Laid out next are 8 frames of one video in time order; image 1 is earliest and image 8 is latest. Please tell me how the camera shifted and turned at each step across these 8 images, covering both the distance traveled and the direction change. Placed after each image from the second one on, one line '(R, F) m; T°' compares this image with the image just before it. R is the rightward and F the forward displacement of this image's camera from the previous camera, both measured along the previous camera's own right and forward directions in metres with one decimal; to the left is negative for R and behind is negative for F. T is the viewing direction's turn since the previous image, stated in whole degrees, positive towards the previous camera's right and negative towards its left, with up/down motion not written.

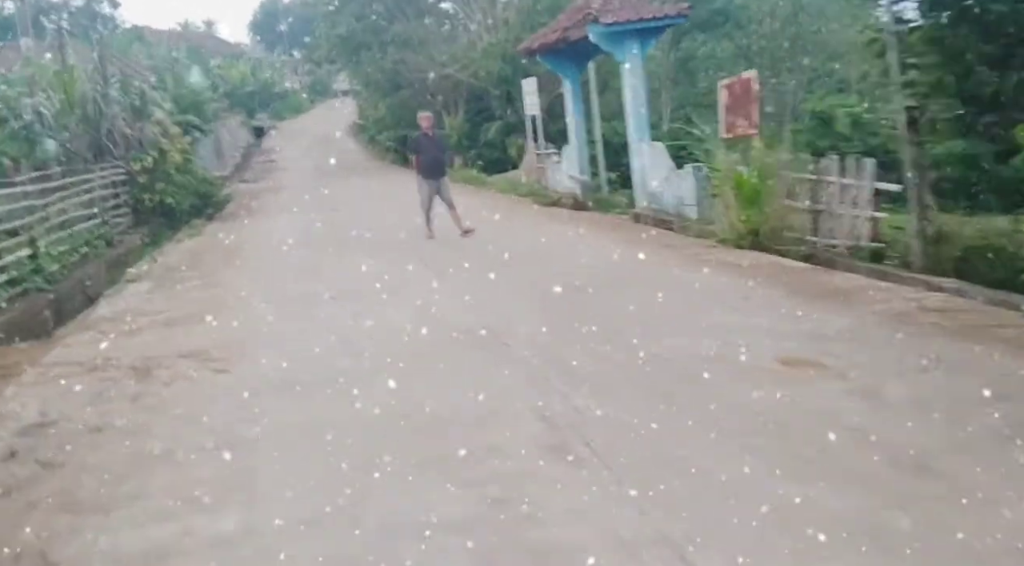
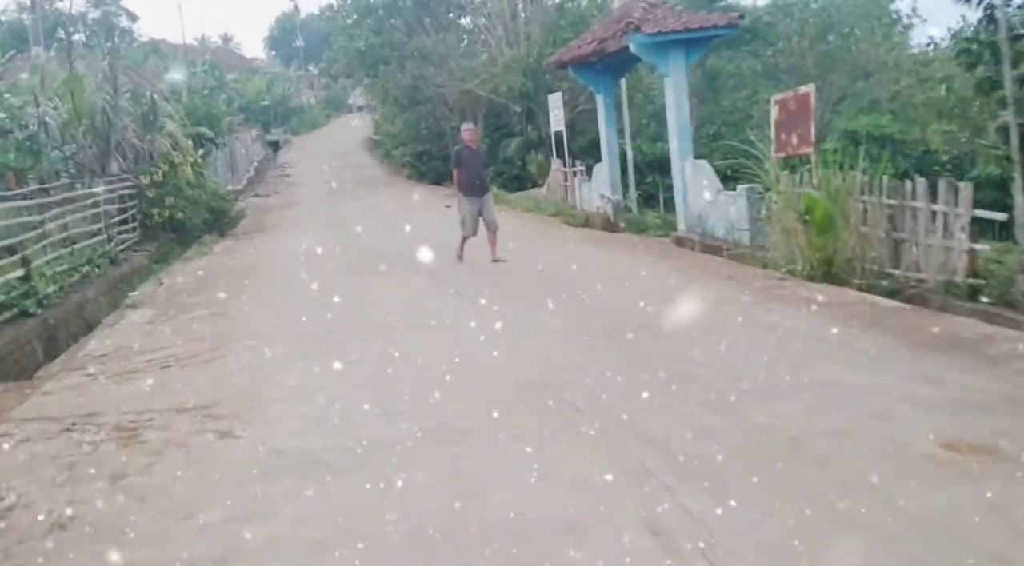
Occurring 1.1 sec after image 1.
(-0.3, +1.1) m; -1°
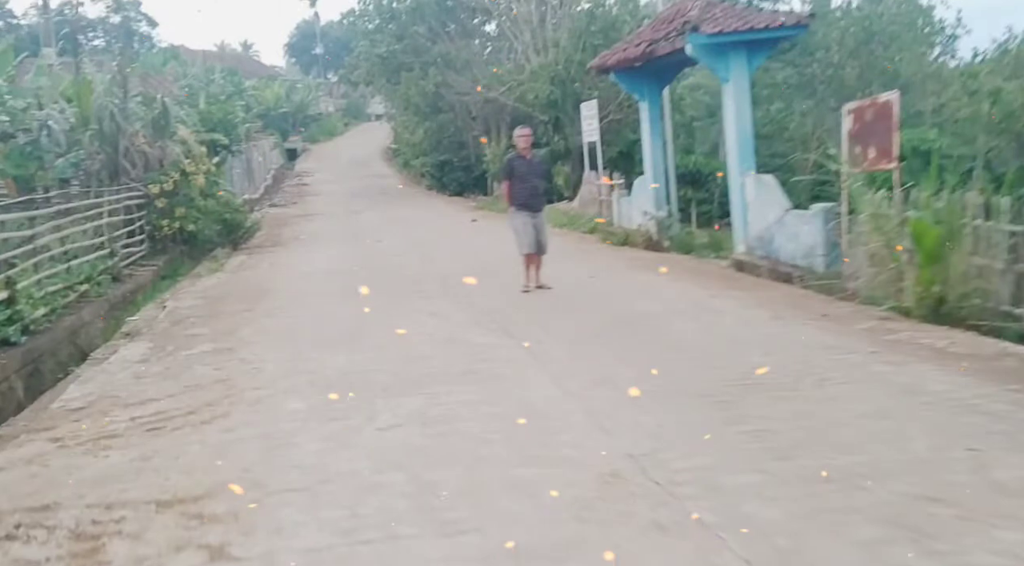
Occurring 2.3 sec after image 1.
(-0.3, +1.3) m; -1°
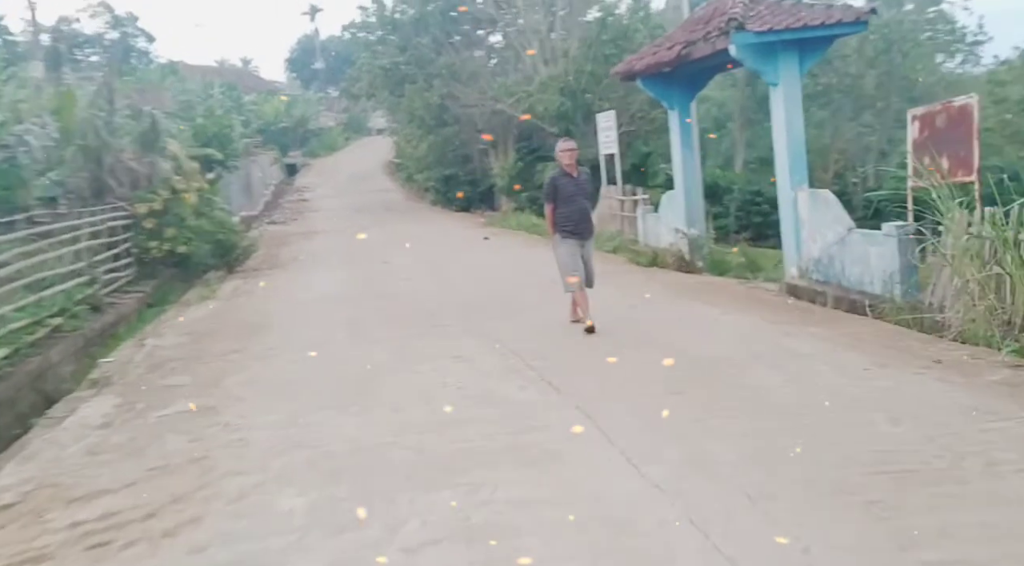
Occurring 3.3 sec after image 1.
(-0.3, +1.4) m; 0°
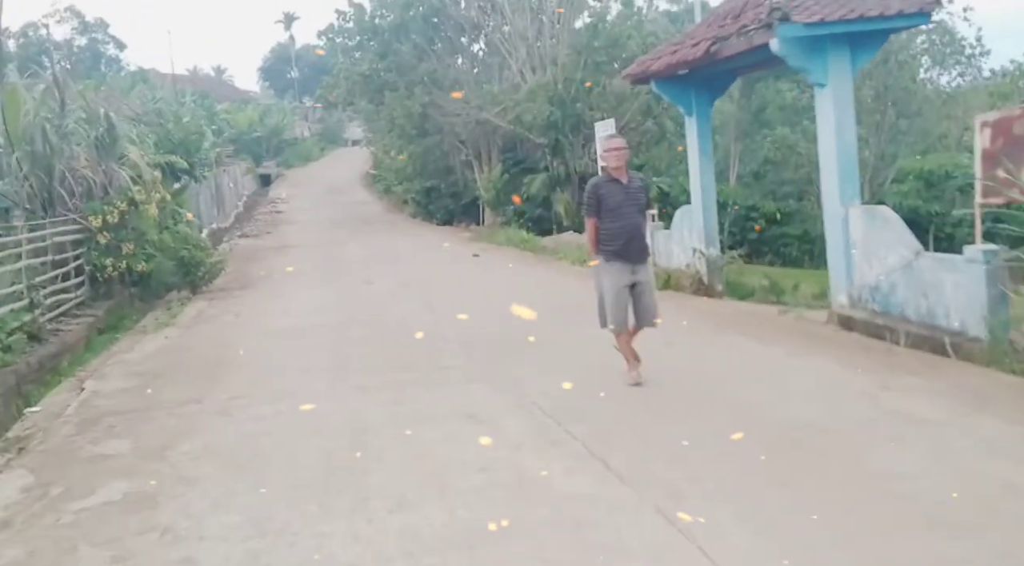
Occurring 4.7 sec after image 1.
(-0.3, +1.6) m; +1°
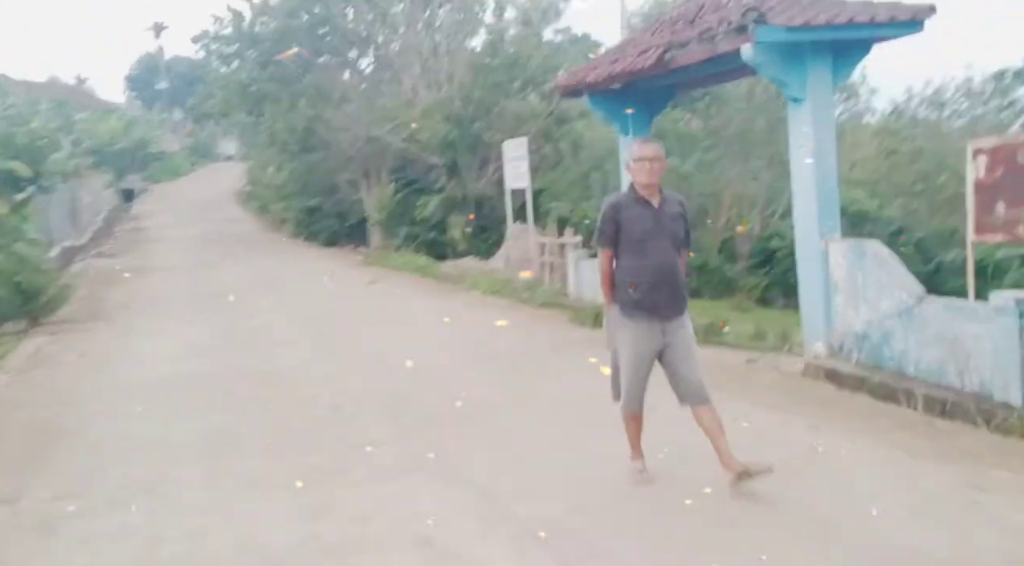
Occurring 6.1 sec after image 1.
(-0.4, +1.8) m; +7°
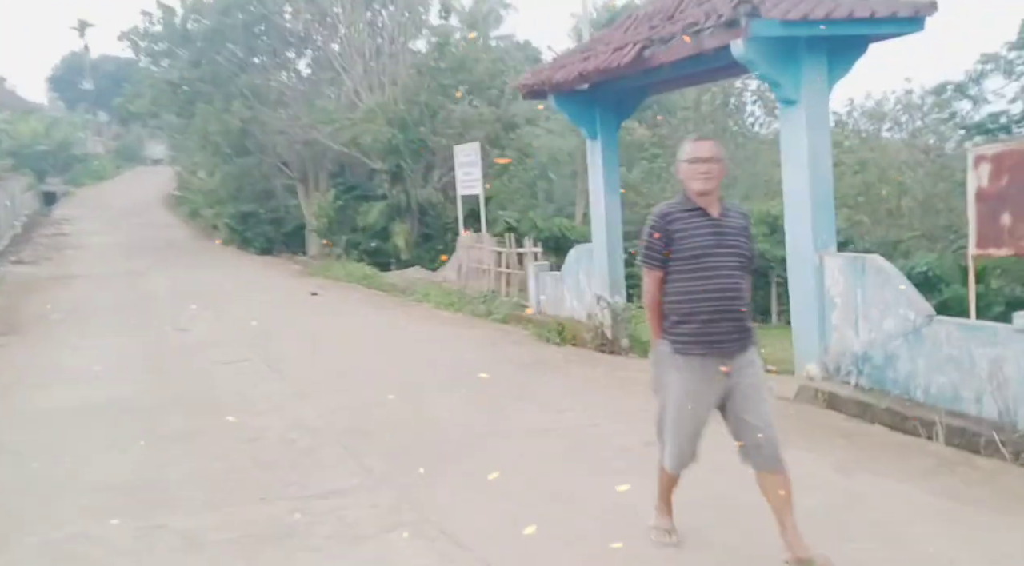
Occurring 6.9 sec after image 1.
(-0.3, +0.8) m; +4°
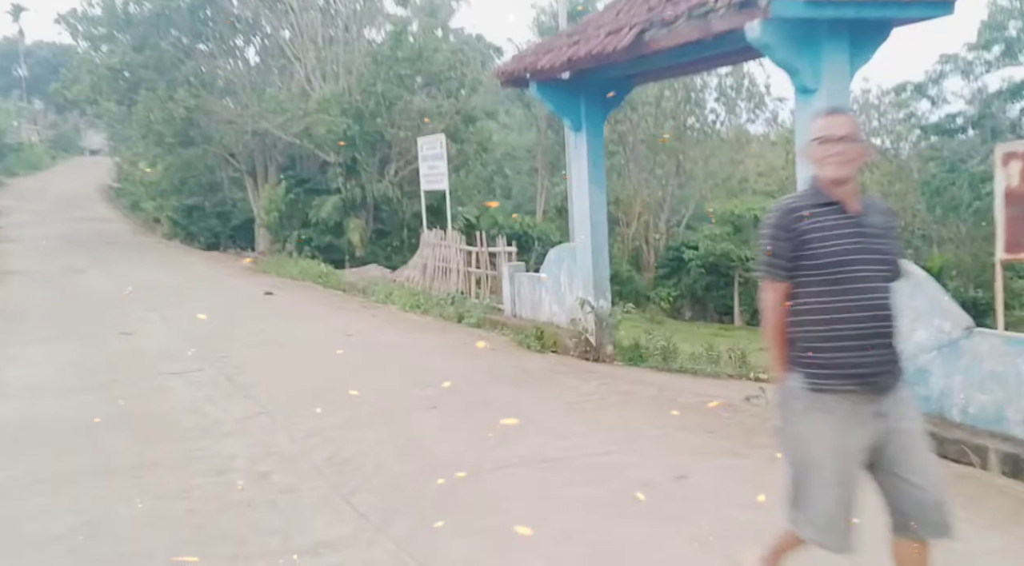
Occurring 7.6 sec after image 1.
(-0.3, +0.8) m; +3°
